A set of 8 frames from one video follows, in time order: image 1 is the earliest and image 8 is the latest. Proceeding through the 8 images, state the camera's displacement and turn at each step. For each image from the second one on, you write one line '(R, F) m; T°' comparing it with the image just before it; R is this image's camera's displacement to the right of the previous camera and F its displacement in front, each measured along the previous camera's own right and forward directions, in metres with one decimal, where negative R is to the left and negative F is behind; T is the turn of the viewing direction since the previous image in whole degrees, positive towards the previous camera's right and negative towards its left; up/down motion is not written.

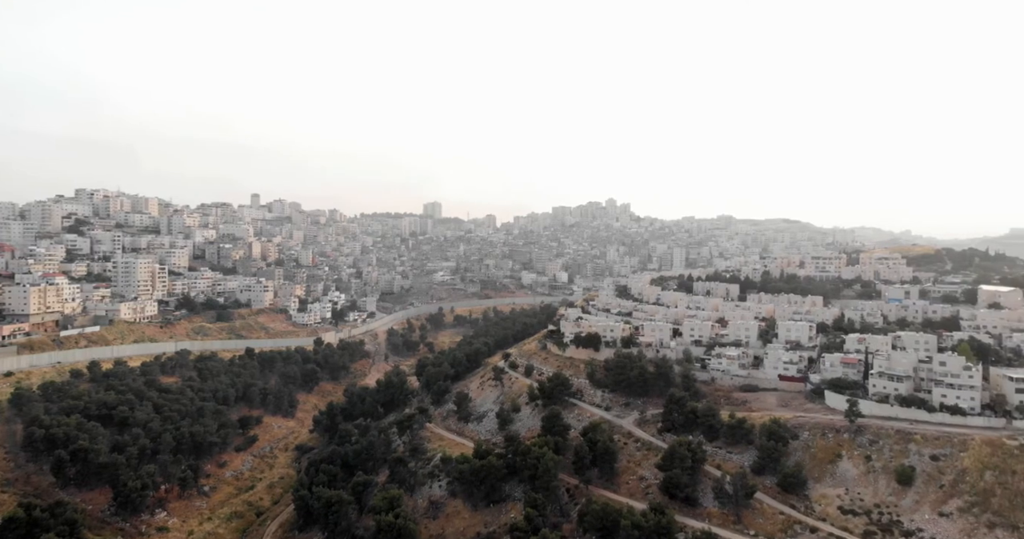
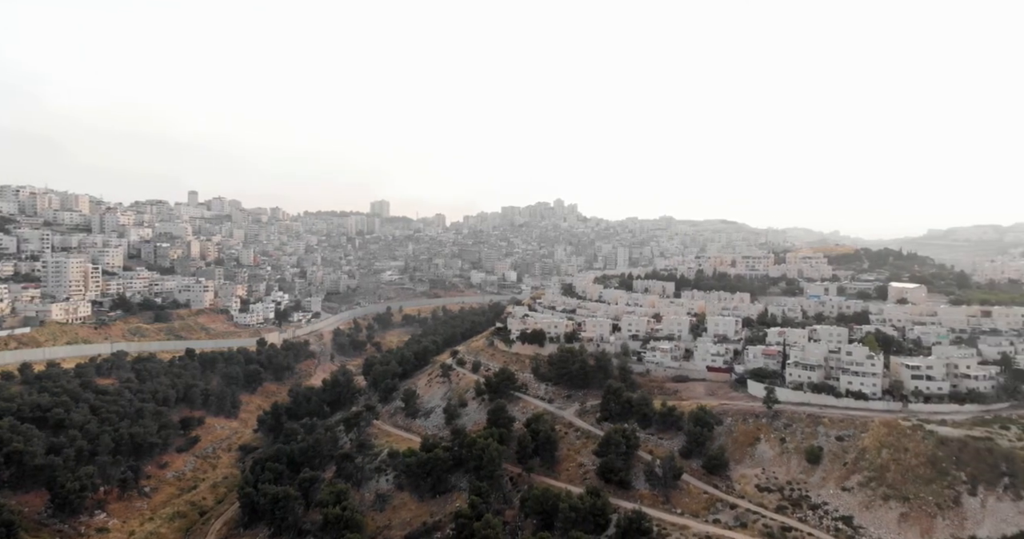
(+0.2, -1.9) m; +4°
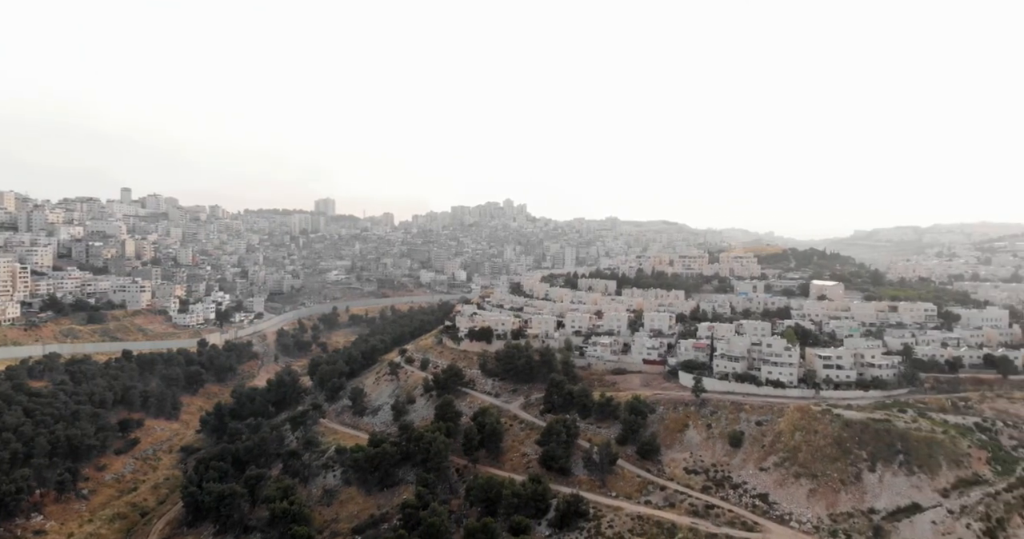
(+0.2, -1.8) m; +4°
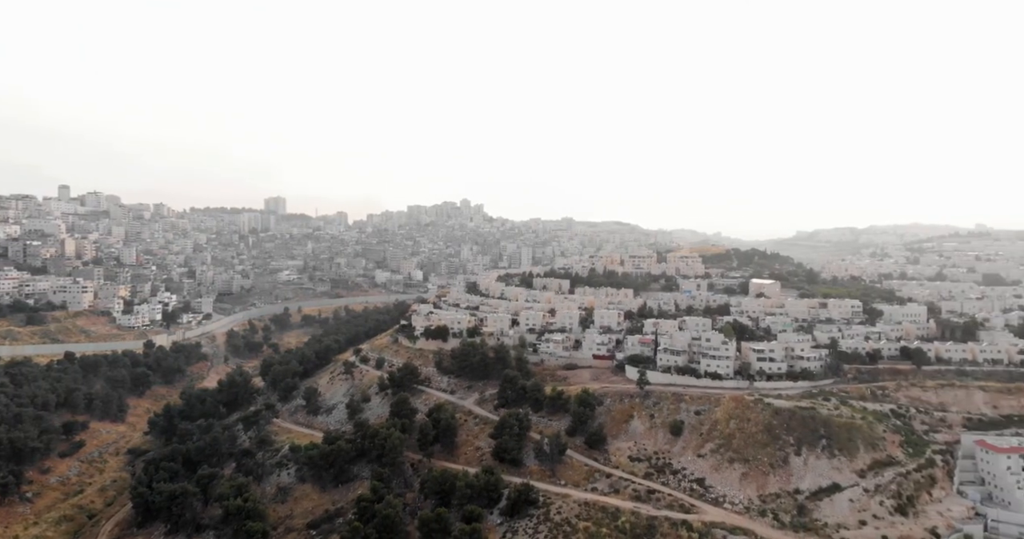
(+0.2, -1.5) m; +3°
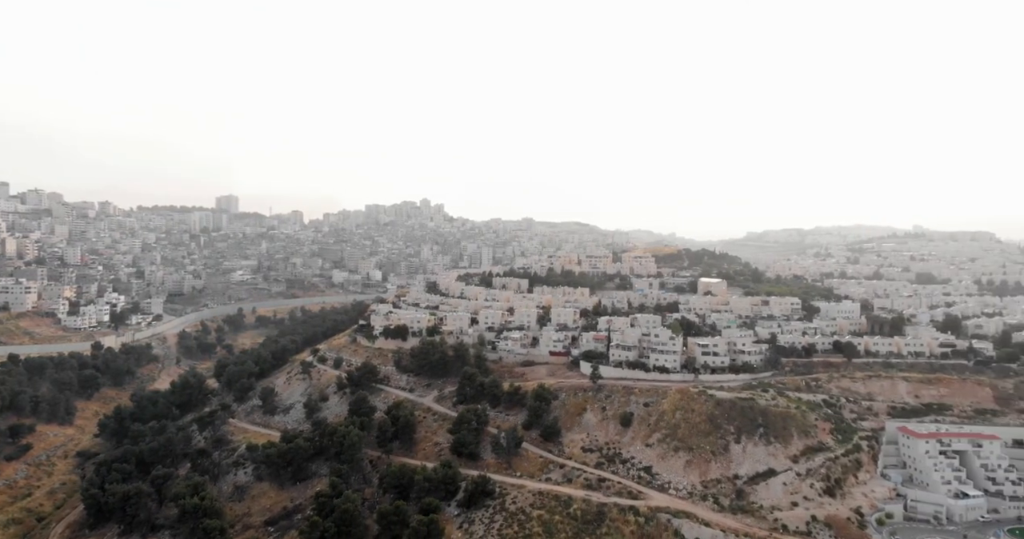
(+0.1, -1.4) m; +3°
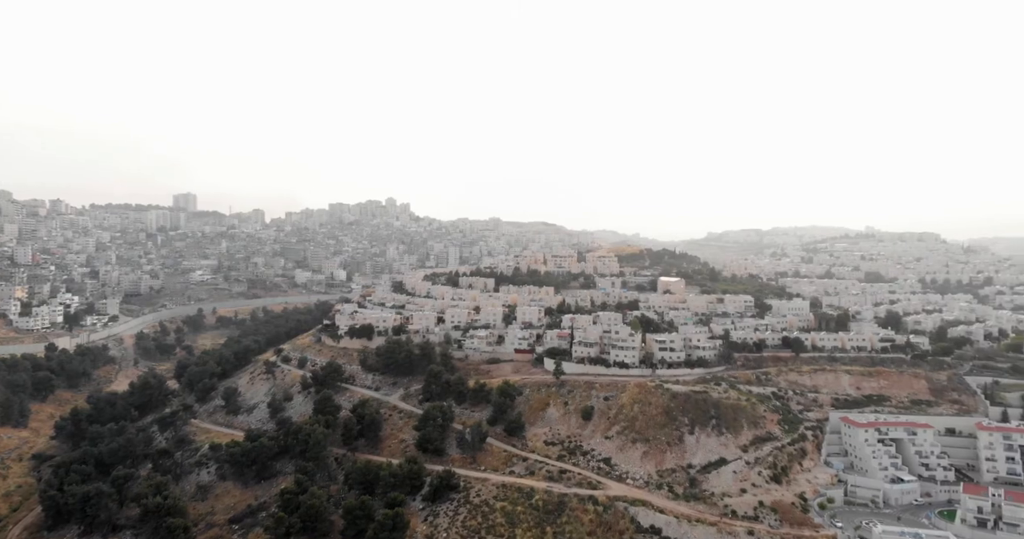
(+0.1, -1.1) m; +3°
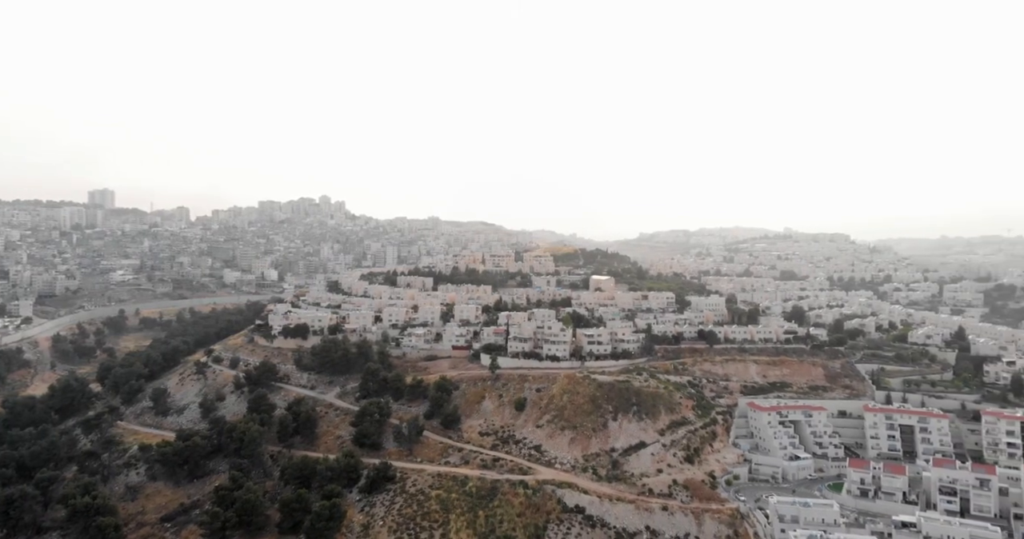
(+0.2, -1.9) m; +5°
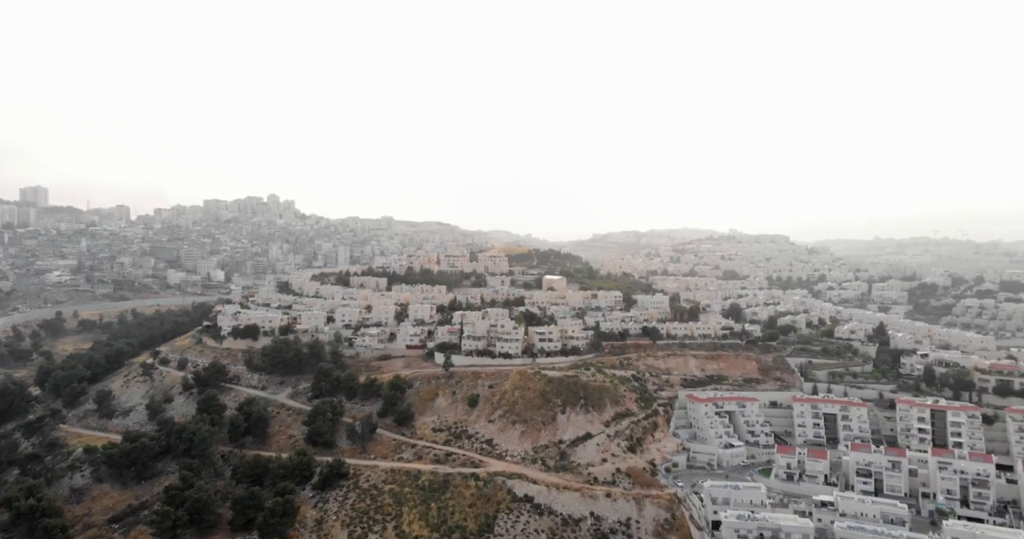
(+0.2, -1.4) m; +3°
